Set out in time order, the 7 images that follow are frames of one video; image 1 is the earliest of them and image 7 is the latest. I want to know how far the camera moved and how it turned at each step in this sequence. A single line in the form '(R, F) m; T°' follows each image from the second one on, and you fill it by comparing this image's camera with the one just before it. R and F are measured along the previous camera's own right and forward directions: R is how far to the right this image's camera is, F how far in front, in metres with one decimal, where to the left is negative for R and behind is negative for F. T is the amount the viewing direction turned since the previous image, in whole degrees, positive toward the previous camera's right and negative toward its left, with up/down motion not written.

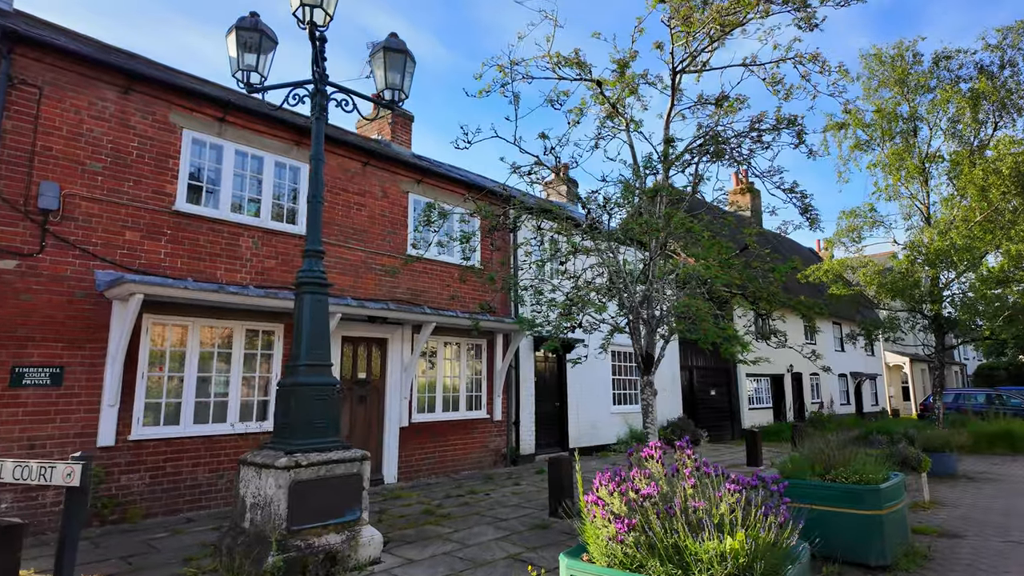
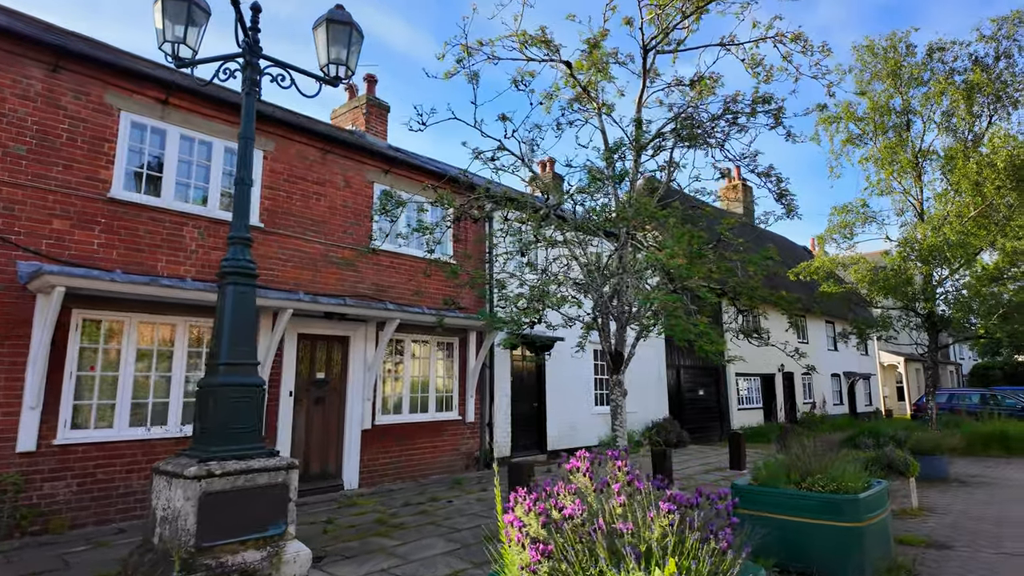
(+0.4, +0.5) m; 0°
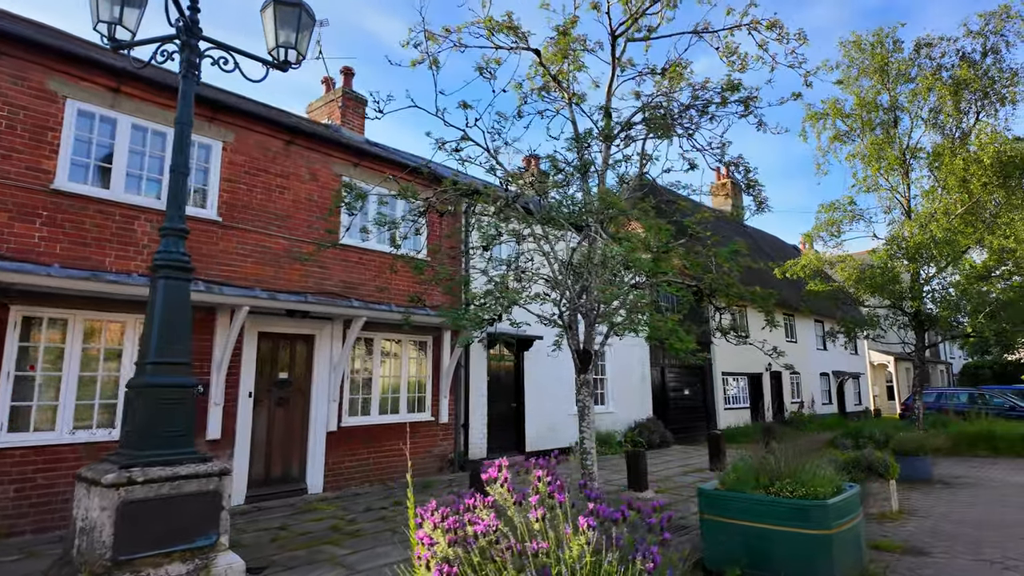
(+0.4, +0.3) m; 0°
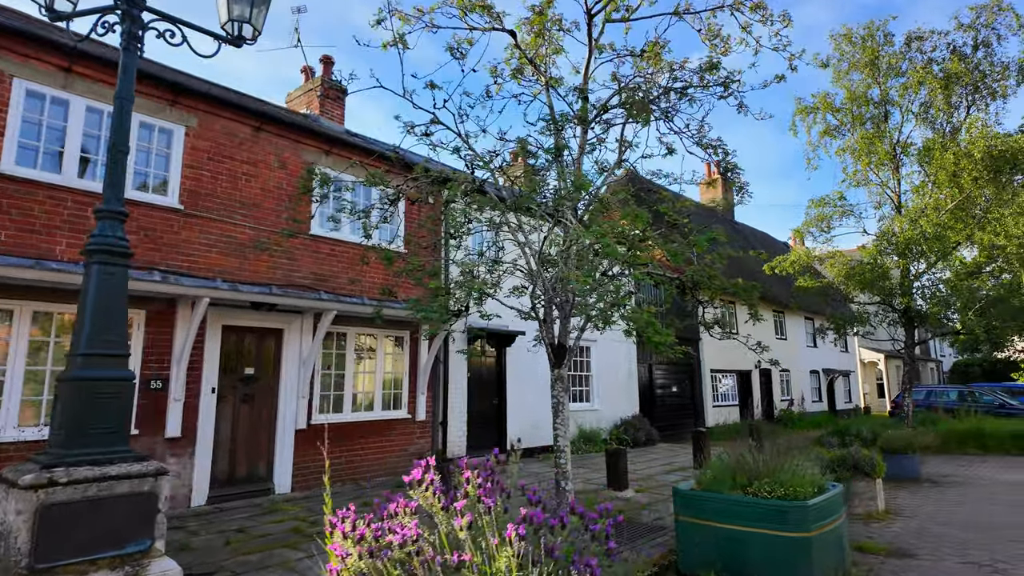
(+0.2, +0.3) m; +1°
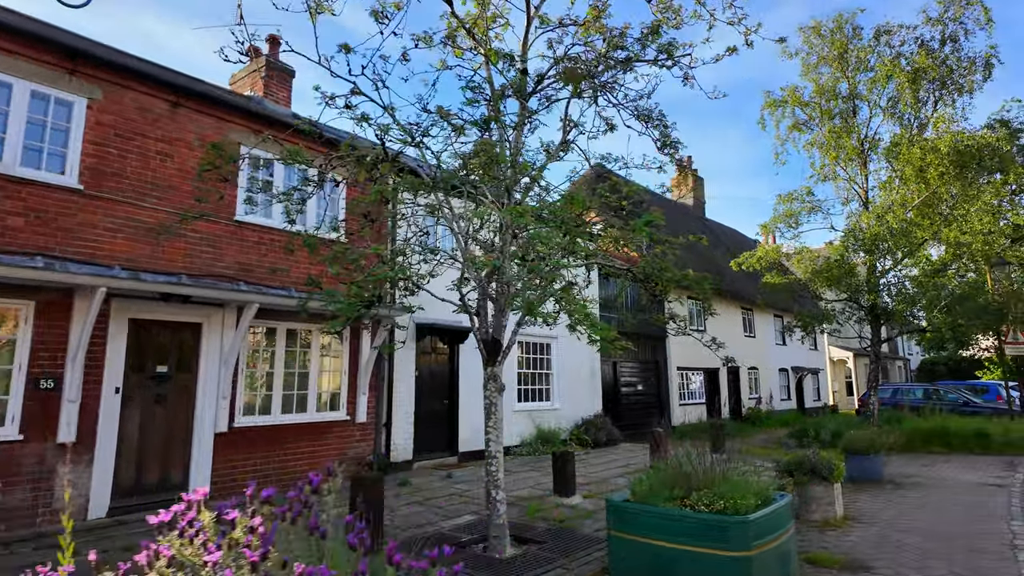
(+0.5, +0.6) m; +2°
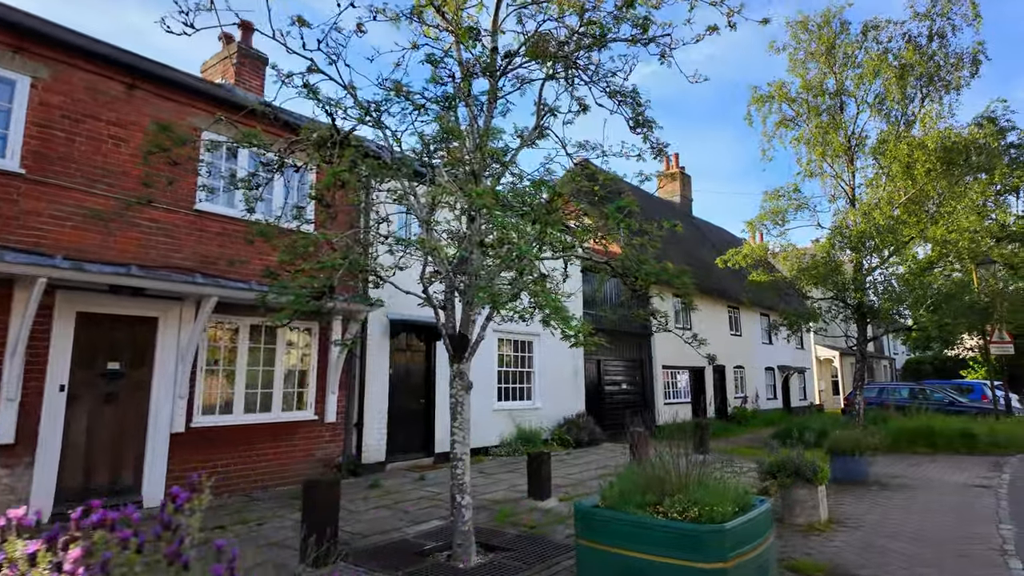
(+0.2, +0.3) m; +1°
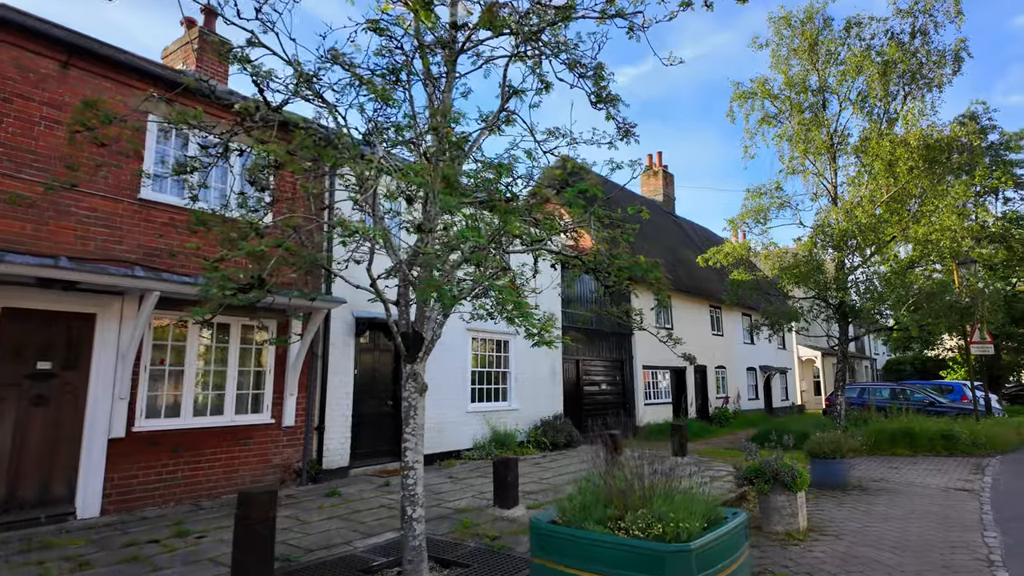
(+0.2, +0.4) m; +1°
